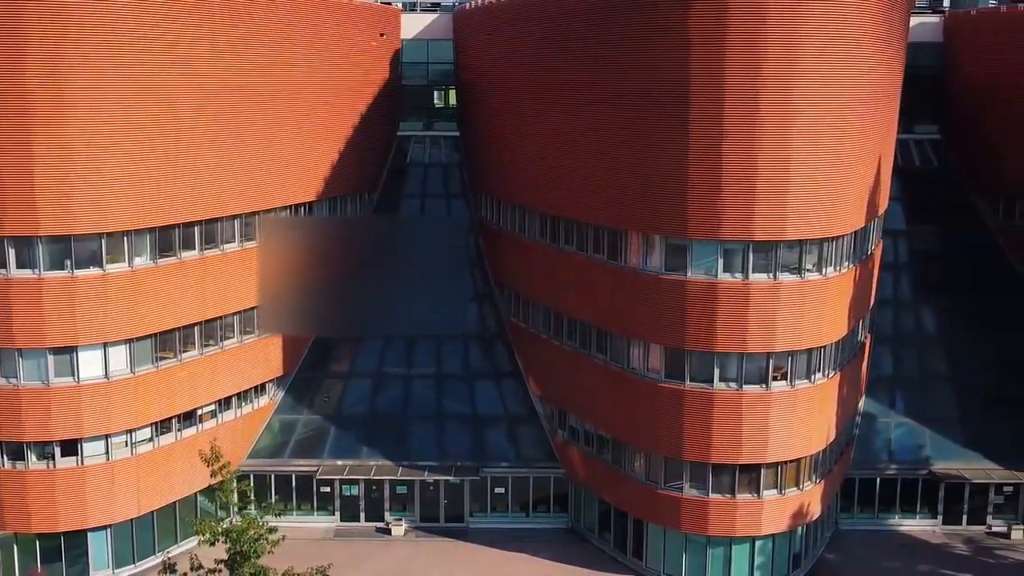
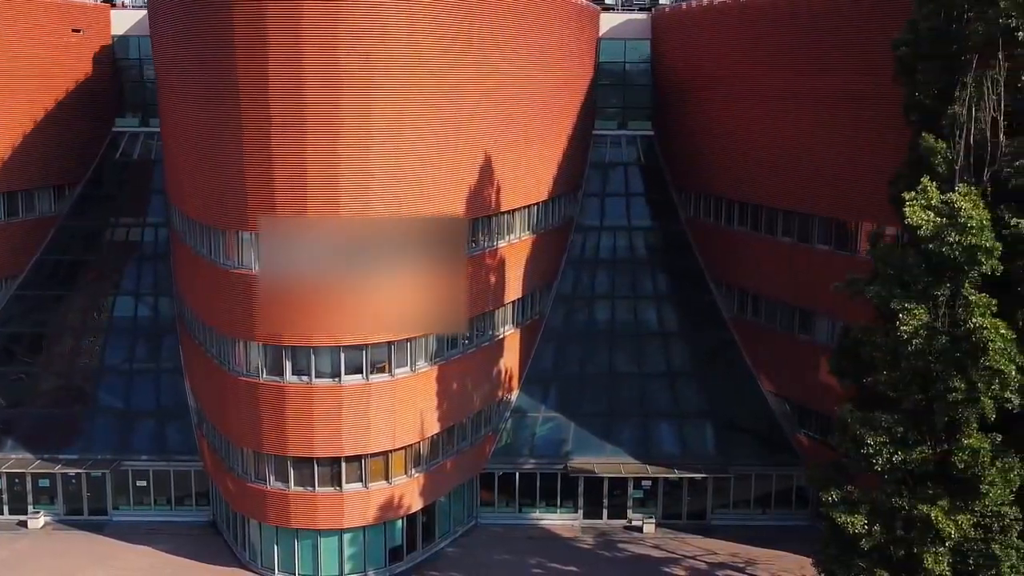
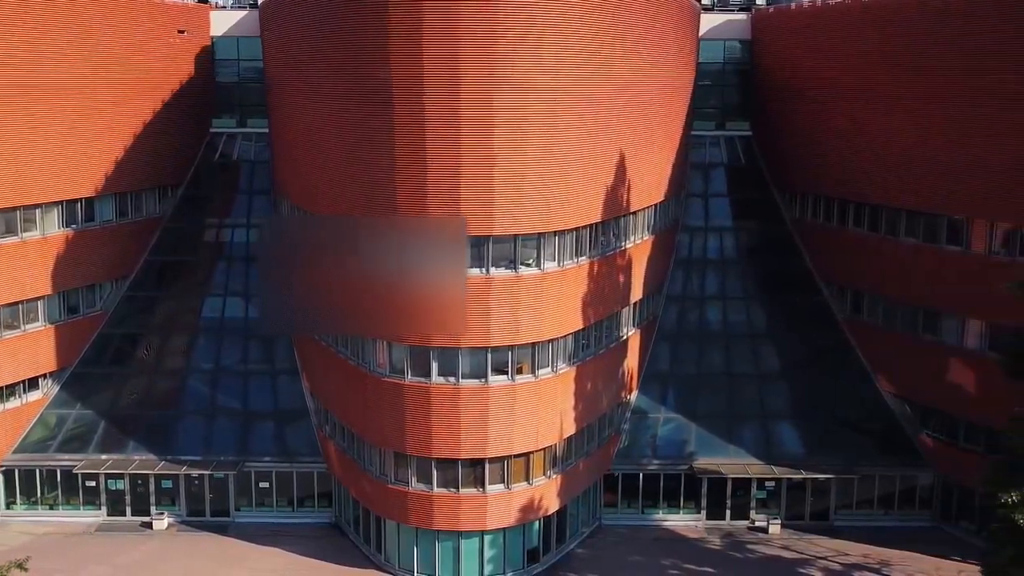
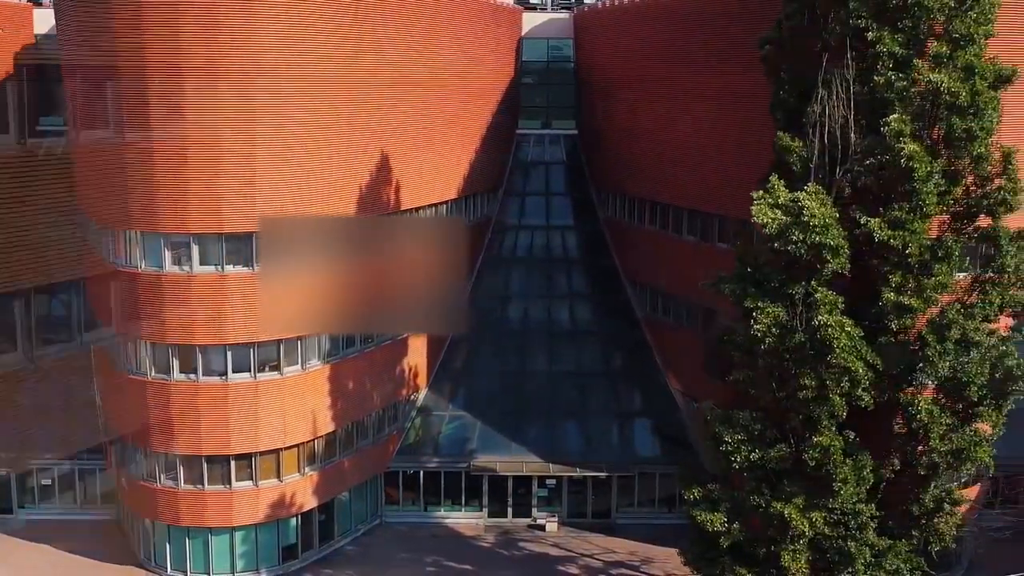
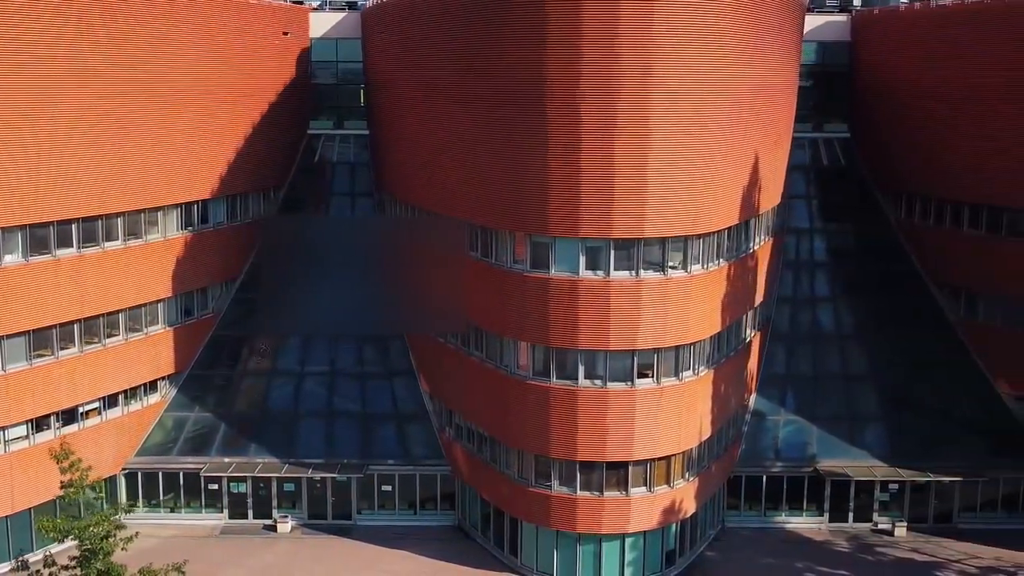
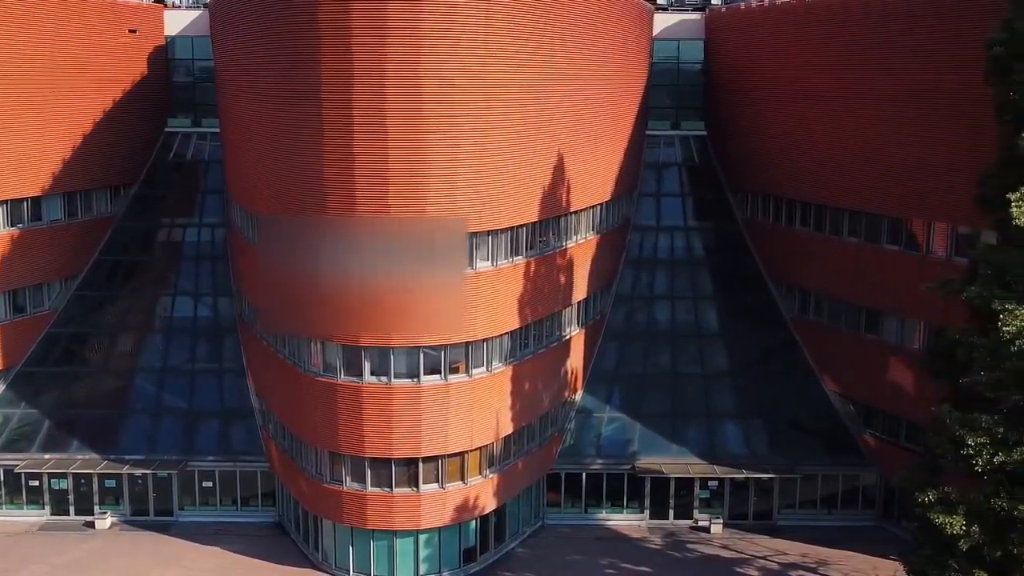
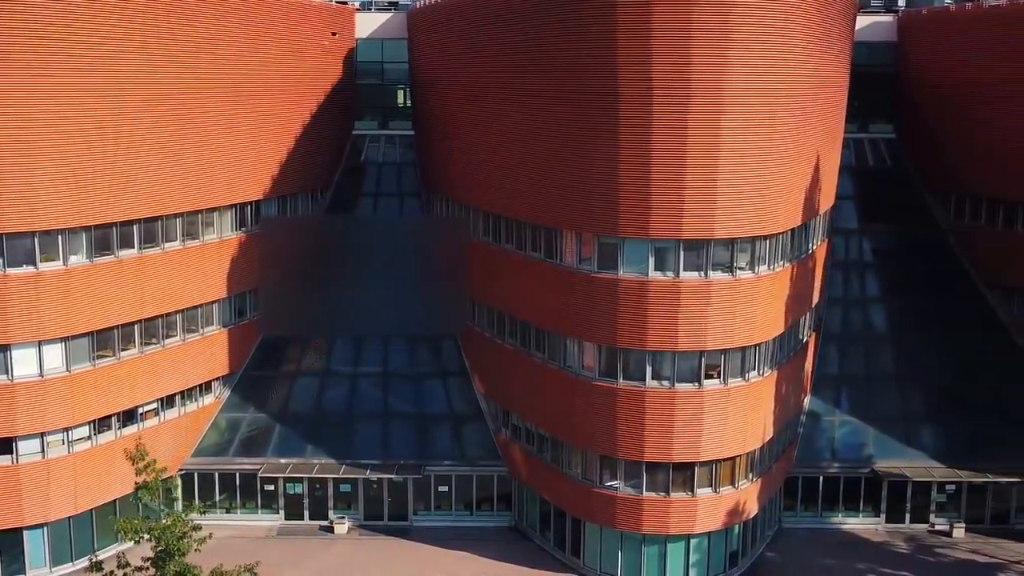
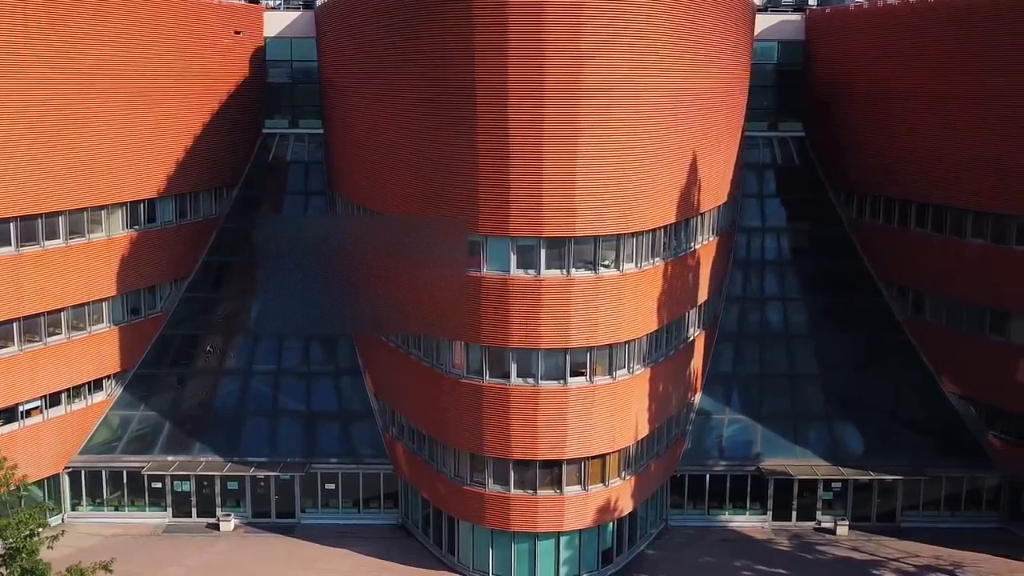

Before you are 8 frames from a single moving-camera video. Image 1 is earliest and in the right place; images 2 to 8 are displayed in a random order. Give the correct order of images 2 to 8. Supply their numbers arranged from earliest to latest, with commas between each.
7, 5, 8, 3, 6, 2, 4
